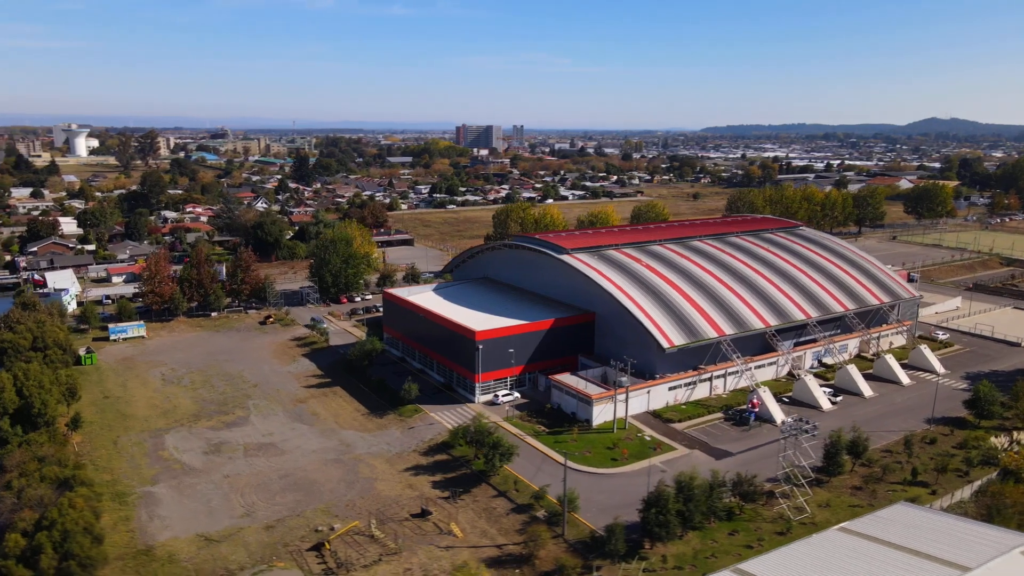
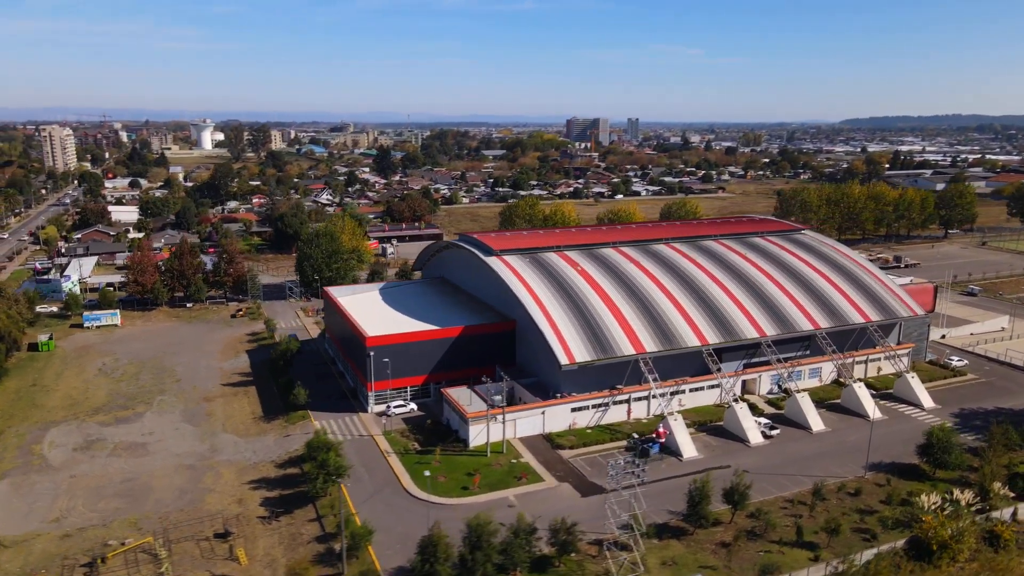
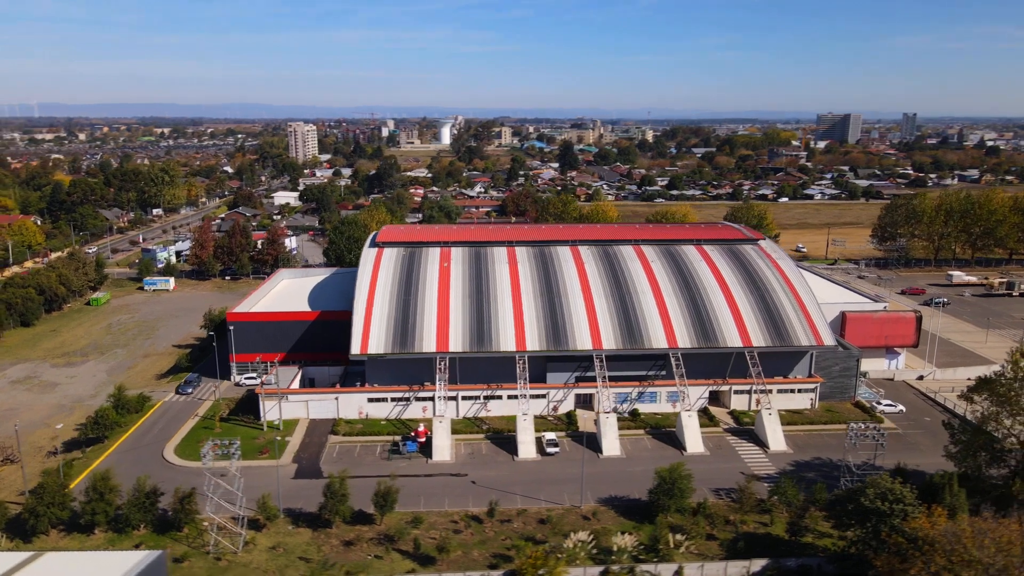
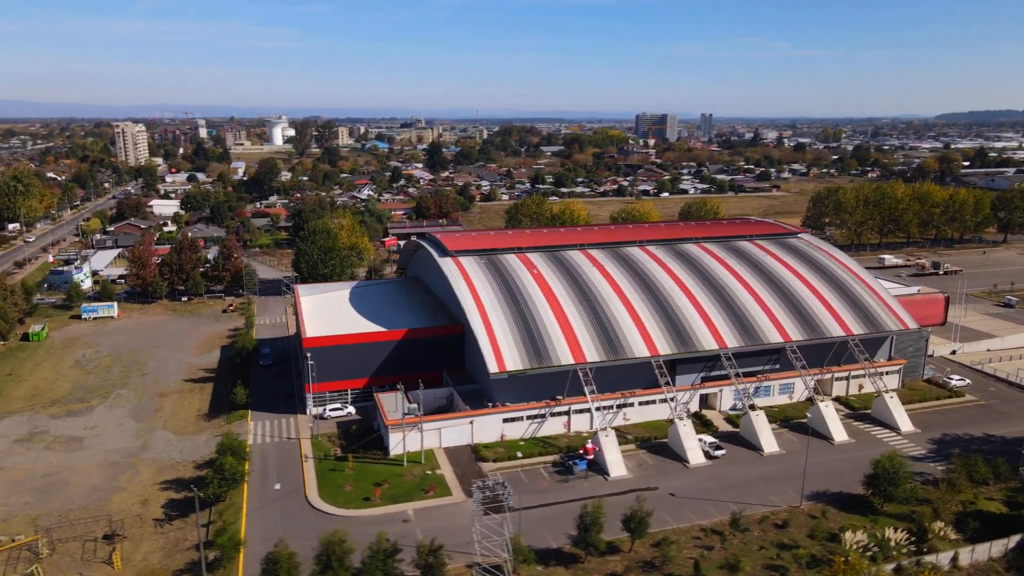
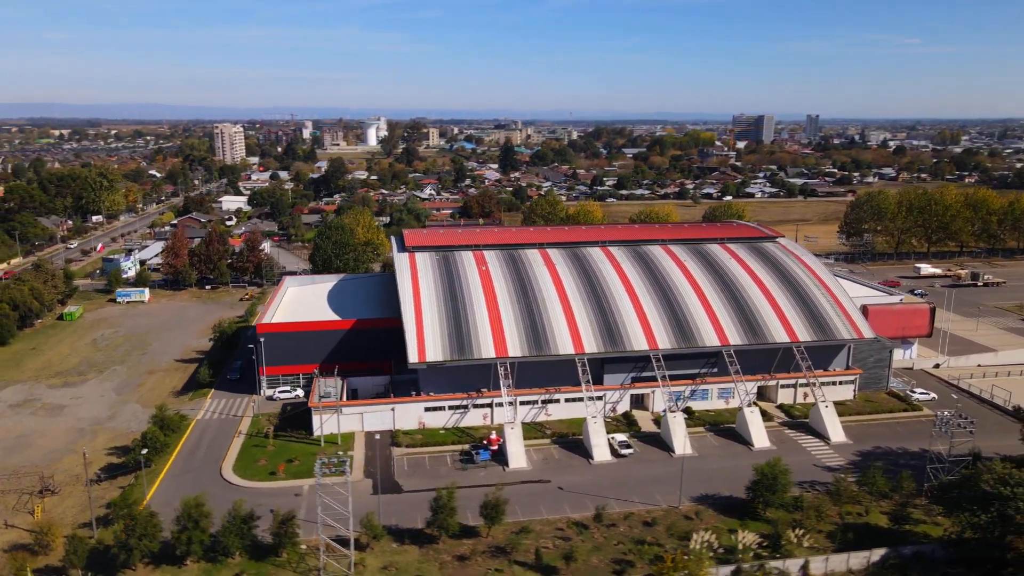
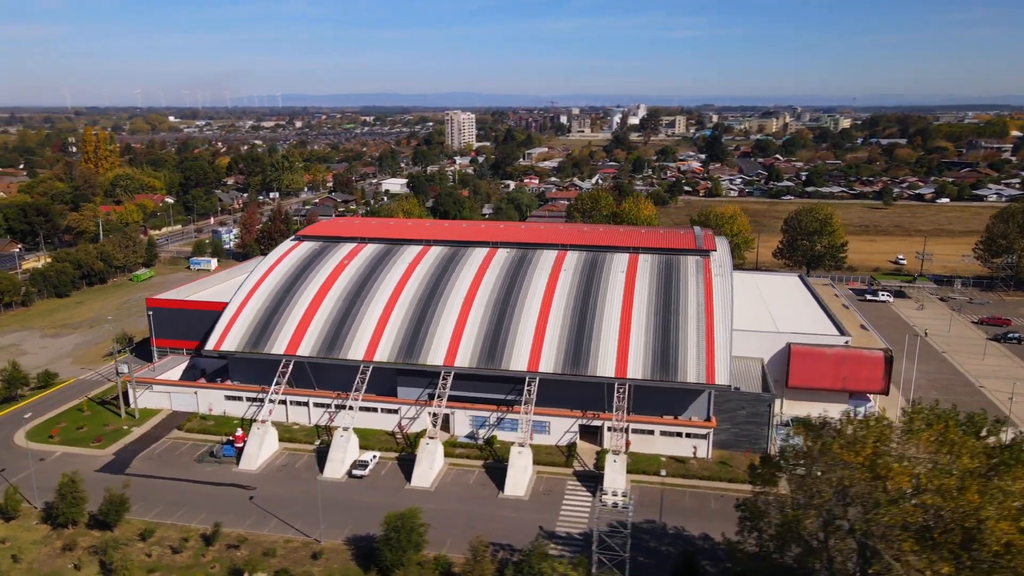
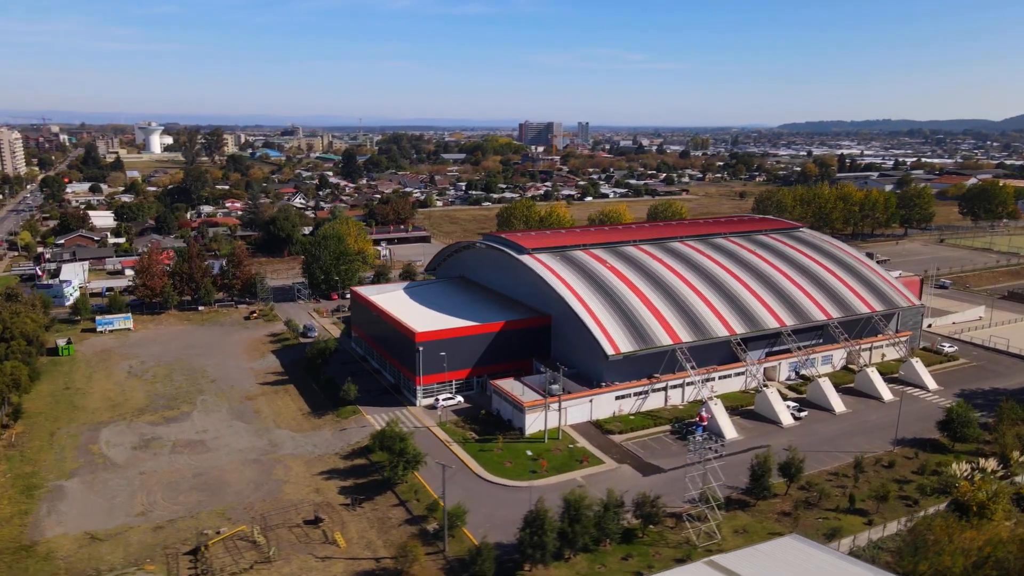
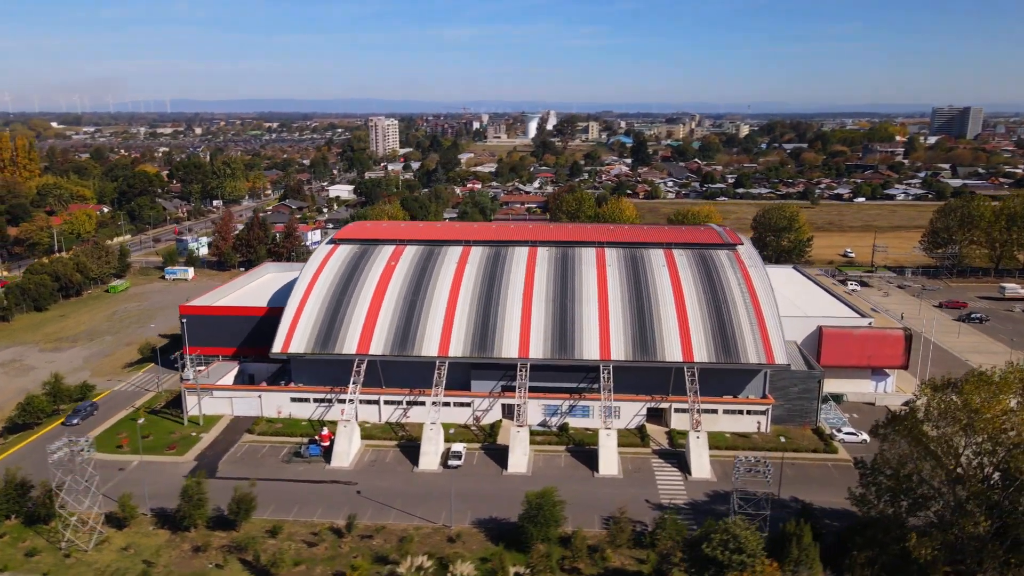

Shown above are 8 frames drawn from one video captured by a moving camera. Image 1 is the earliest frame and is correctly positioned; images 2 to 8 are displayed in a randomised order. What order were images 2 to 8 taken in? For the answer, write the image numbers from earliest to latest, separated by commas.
7, 2, 4, 5, 3, 8, 6
